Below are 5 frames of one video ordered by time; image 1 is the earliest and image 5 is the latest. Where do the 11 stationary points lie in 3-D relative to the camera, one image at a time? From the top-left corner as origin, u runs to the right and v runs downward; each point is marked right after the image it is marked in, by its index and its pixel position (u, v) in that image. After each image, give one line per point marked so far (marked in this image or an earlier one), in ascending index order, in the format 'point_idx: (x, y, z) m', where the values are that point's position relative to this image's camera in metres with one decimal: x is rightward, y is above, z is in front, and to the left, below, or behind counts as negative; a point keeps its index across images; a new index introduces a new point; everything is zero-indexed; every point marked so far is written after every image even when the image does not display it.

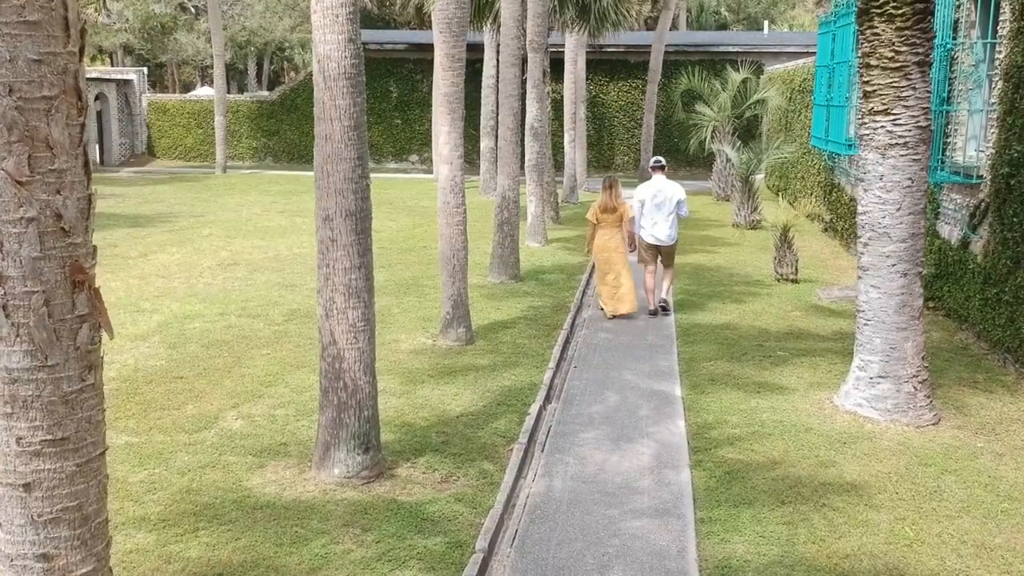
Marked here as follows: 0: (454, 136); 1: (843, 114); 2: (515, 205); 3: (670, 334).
0: (-0.3, +0.7, +8.4) m
1: (+2.7, +1.4, +13.9) m
2: (0.0, +0.6, +11.3) m
3: (+0.8, -0.2, +8.9) m
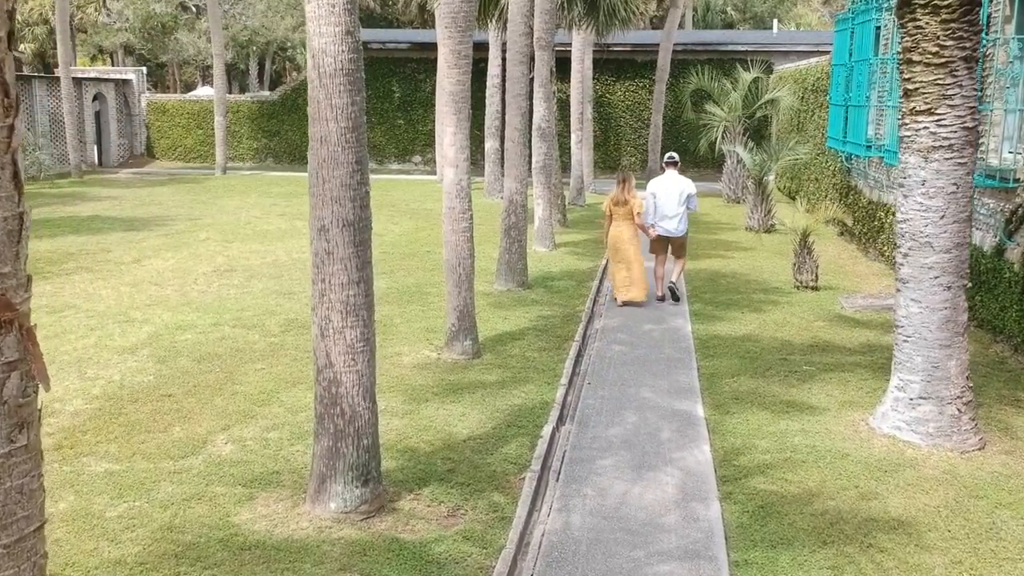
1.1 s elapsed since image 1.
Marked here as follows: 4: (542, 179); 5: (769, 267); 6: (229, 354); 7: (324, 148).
0: (-0.2, +0.7, +7.9) m
1: (+2.7, +1.4, +13.4) m
2: (+0.1, +0.5, +10.9) m
3: (+0.9, -0.3, +8.4) m
4: (+0.2, +0.9, +13.7) m
5: (+1.8, +0.1, +12.2) m
6: (-1.3, -0.3, +8.2) m
7: (-0.5, +0.4, +4.7) m
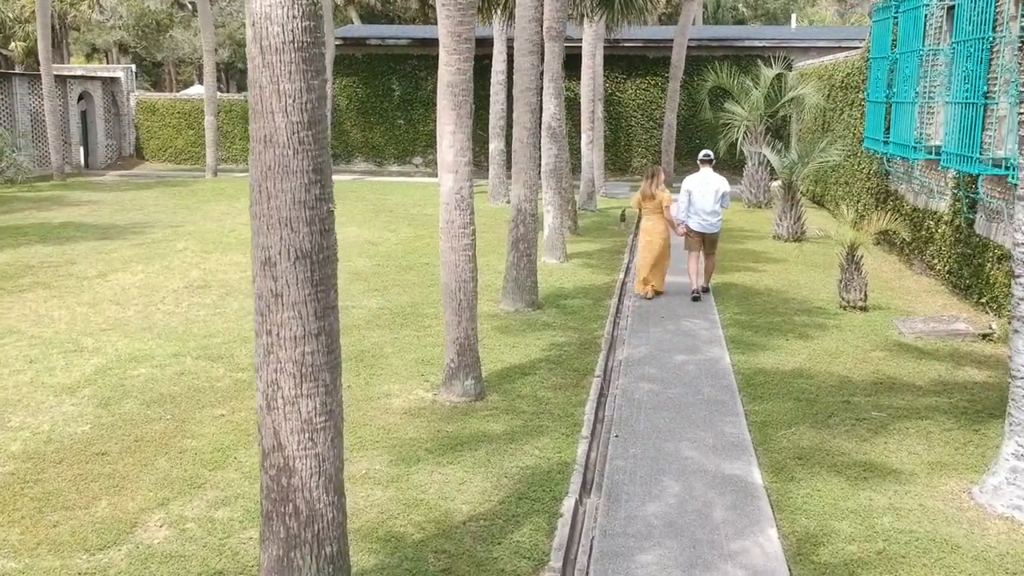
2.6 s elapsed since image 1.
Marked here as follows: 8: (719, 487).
0: (-0.2, +0.6, +6.6) m
1: (+2.8, +1.3, +12.1) m
2: (+0.1, +0.4, +9.6) m
3: (+0.9, -0.4, +7.1) m
4: (+0.3, +0.8, +12.5) m
5: (+1.9, 0.0, +10.9) m
6: (-1.3, -0.4, +6.9) m
7: (-0.5, +0.3, +3.4) m
8: (+0.6, -0.6, +5.2) m
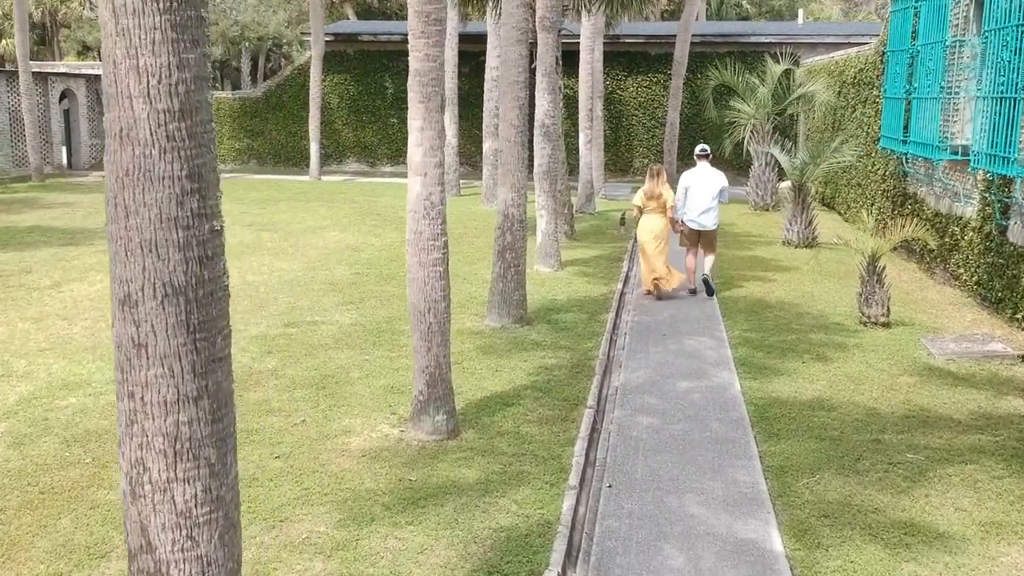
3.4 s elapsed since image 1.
0: (-0.3, +0.5, +5.7) m
1: (+2.7, +1.2, +11.2) m
2: (0.0, +0.3, +8.7) m
3: (+0.8, -0.5, +6.2) m
4: (+0.2, +0.7, +11.5) m
5: (+1.8, 0.0, +10.0) m
6: (-1.4, -0.5, +6.0) m
7: (-0.6, +0.2, +2.5) m
8: (+0.6, -0.7, +4.3) m
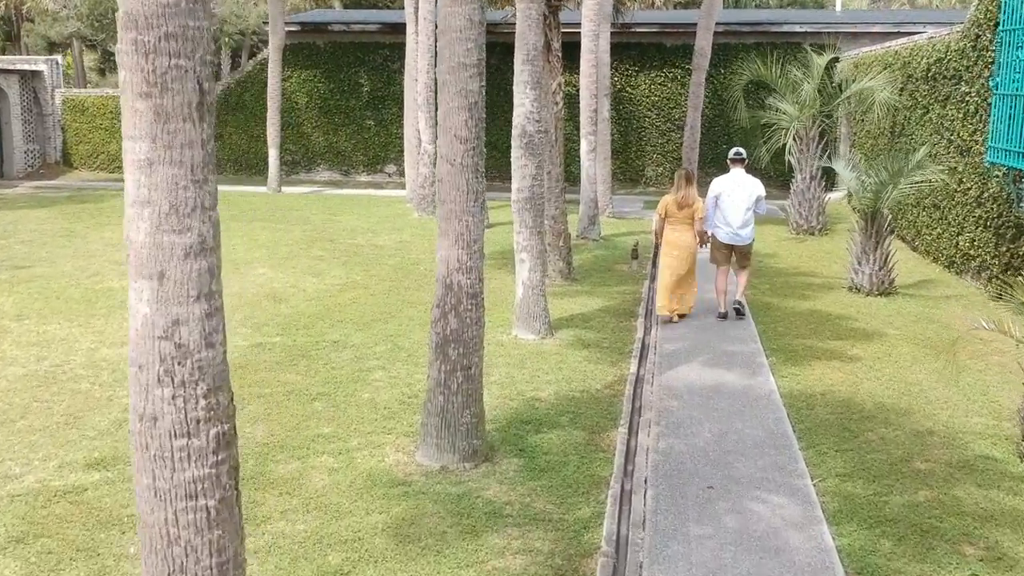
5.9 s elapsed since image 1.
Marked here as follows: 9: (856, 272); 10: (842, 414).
0: (-0.5, +0.1, +2.3) m
1: (+2.6, +0.8, +7.8) m
2: (-0.1, 0.0, +5.3) m
3: (+0.6, -0.8, +2.8) m
4: (+0.1, +0.3, +8.1) m
5: (+1.6, -0.4, +6.6) m
6: (-1.6, -0.9, +2.6) m
7: (-0.8, -0.2, -0.9) m
8: (+0.4, -1.0, +0.9) m
9: (+2.1, +0.1, +10.4) m
10: (+1.2, -0.5, +6.3) m
